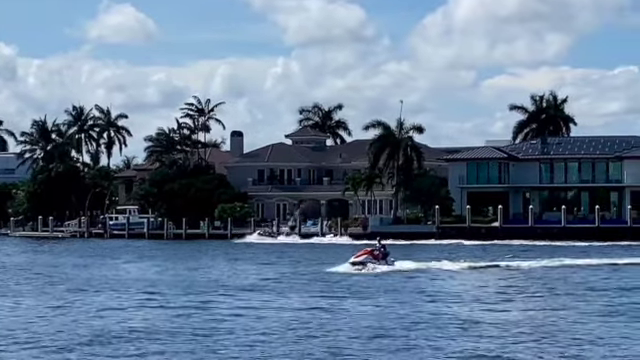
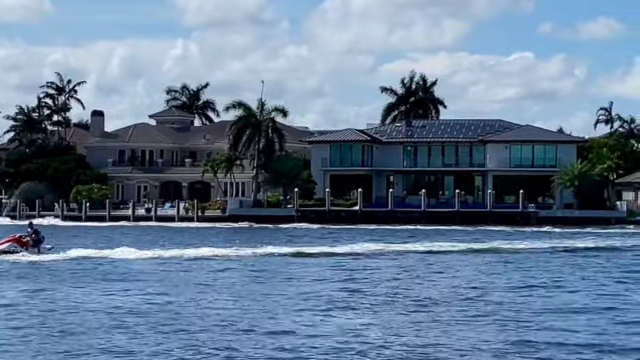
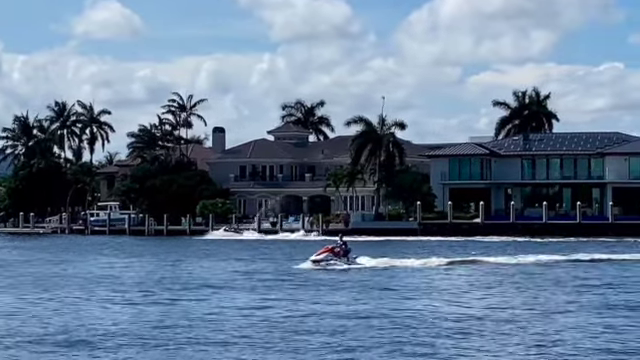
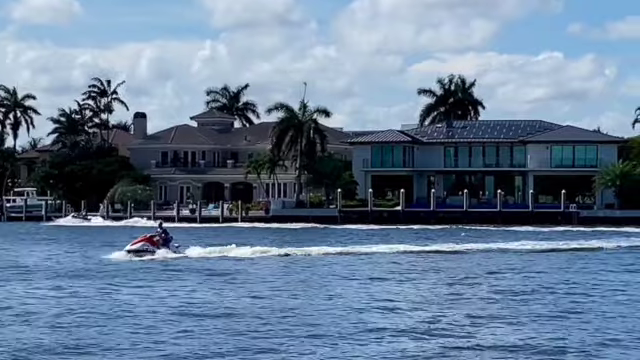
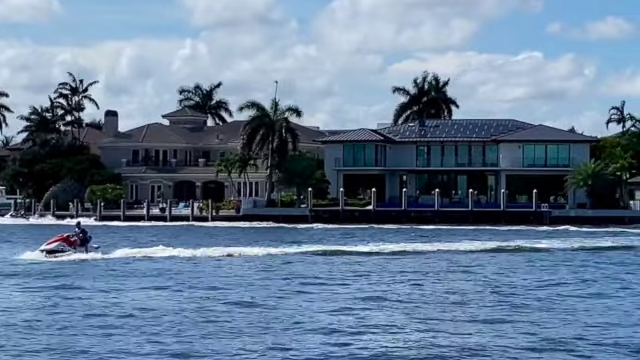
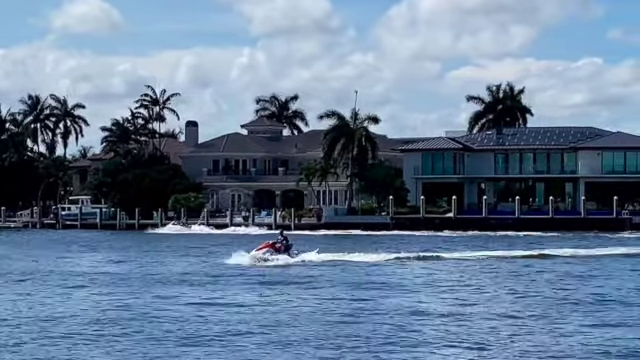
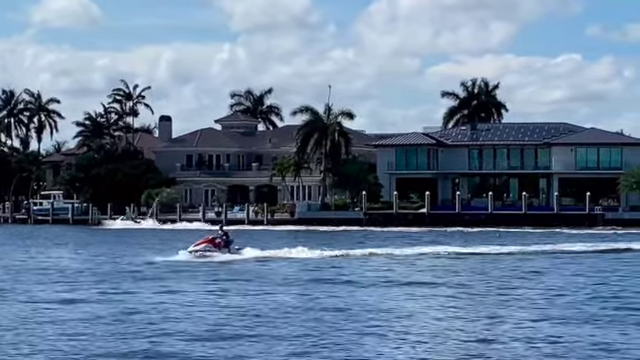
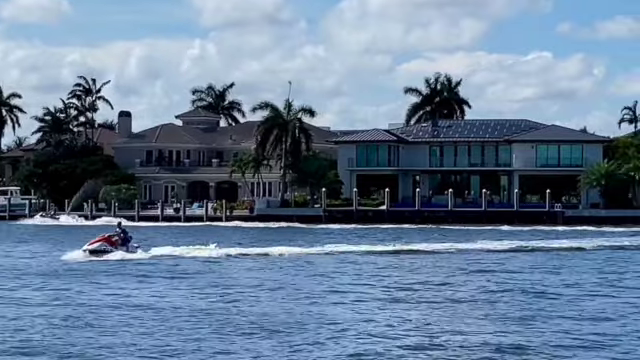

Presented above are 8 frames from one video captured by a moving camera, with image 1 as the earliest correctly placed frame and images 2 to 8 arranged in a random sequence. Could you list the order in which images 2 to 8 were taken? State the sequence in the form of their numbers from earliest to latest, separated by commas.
3, 6, 7, 4, 8, 5, 2
